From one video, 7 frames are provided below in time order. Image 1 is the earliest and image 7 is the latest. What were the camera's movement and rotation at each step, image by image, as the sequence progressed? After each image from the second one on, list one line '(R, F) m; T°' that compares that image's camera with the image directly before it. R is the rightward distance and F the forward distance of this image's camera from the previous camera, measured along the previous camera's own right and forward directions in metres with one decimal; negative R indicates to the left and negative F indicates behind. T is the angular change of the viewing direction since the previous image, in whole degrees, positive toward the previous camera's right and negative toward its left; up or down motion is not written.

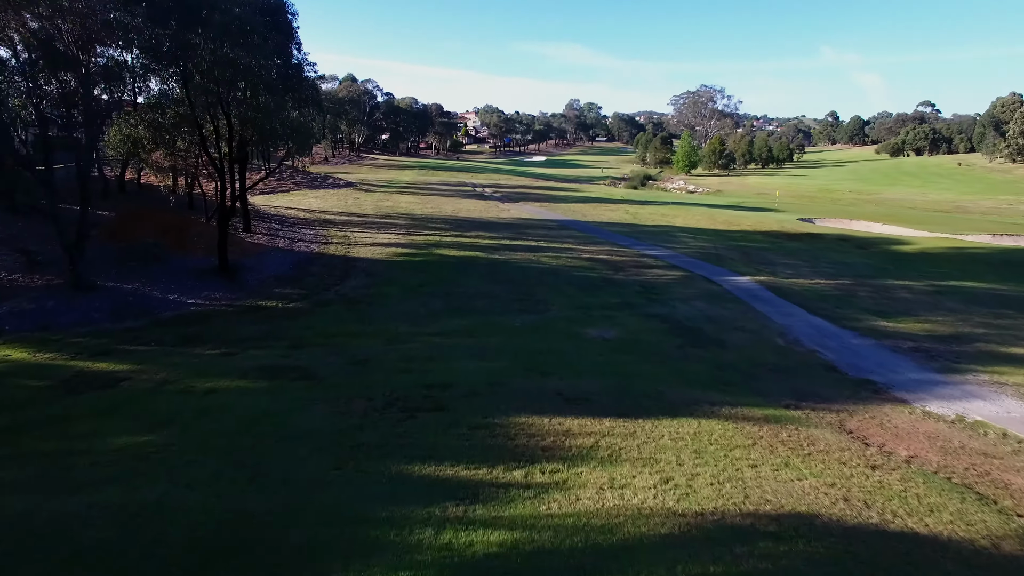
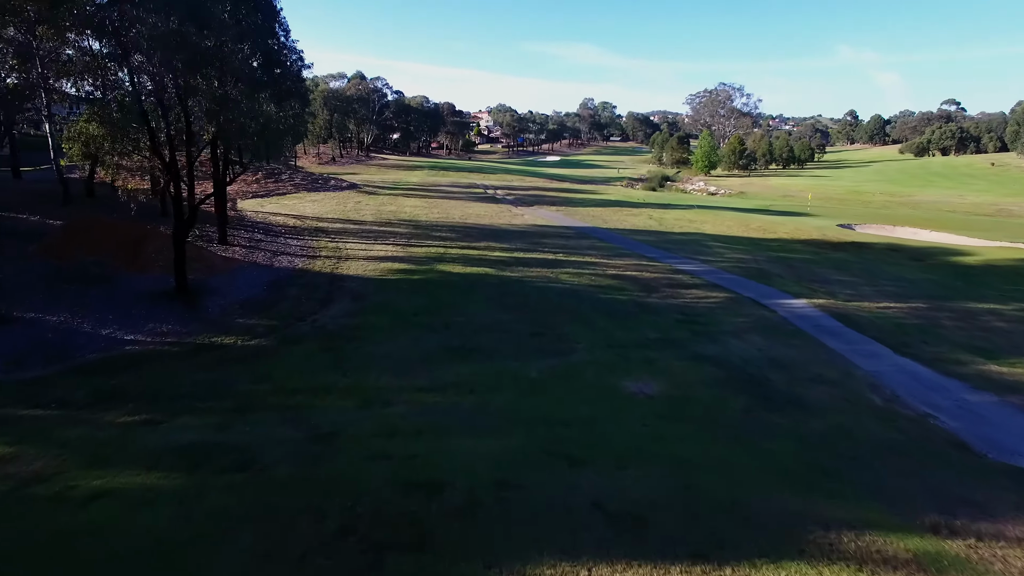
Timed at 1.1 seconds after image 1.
(0.0, +2.3) m; -1°
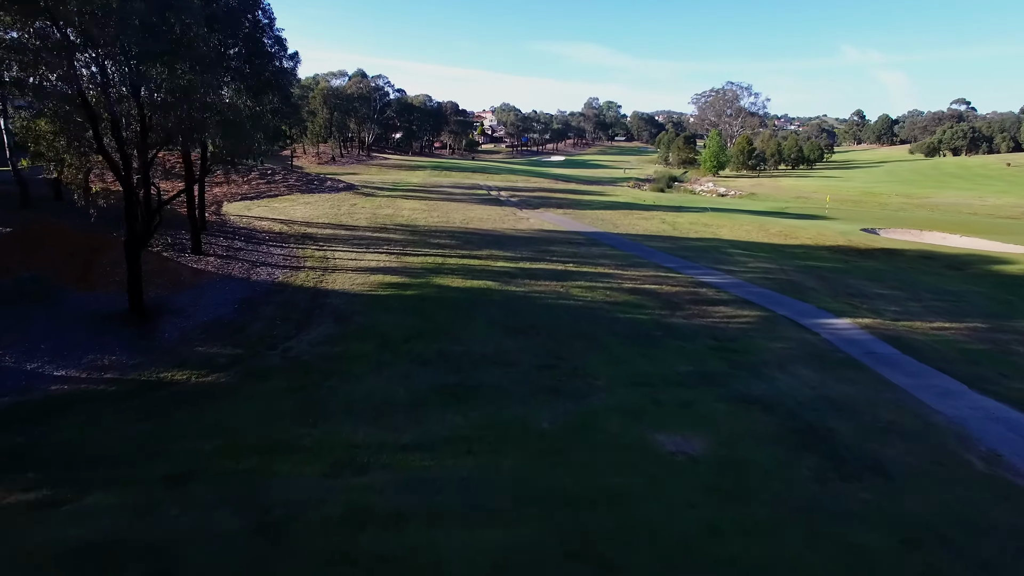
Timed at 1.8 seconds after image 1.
(0.0, +1.5) m; 0°
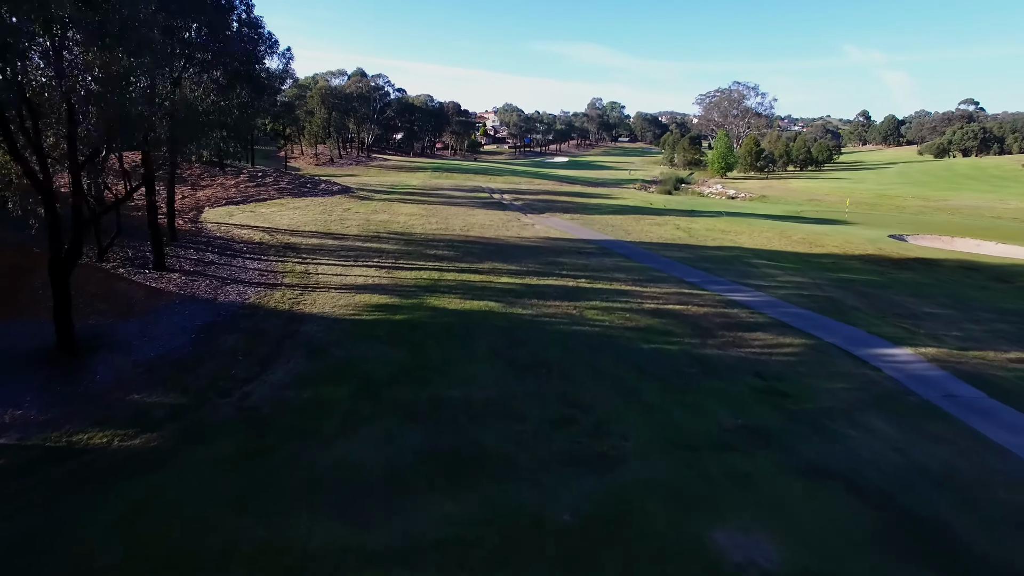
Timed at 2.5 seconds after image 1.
(-0.1, +1.6) m; 0°
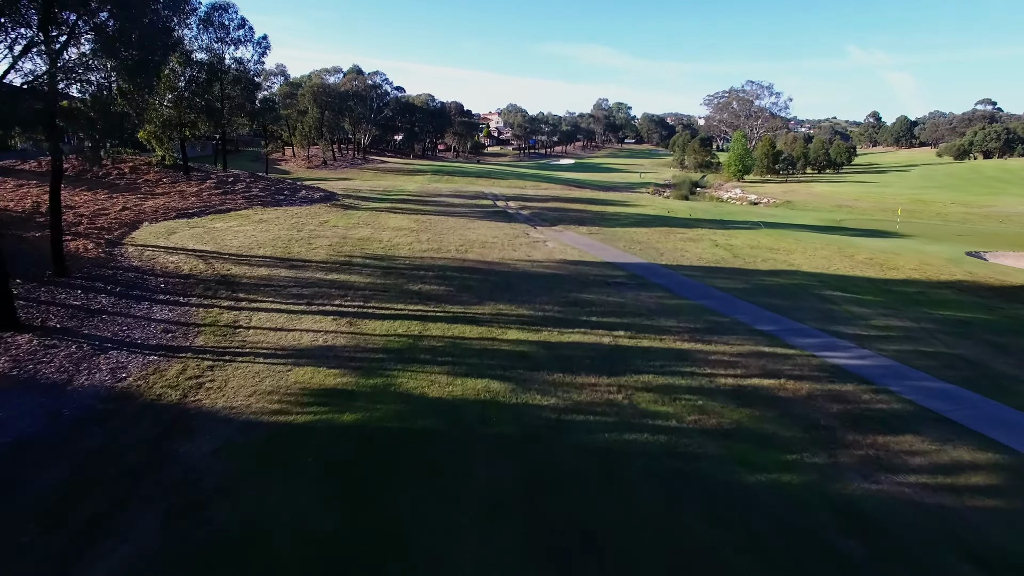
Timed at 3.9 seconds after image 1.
(-0.1, +3.8) m; 0°
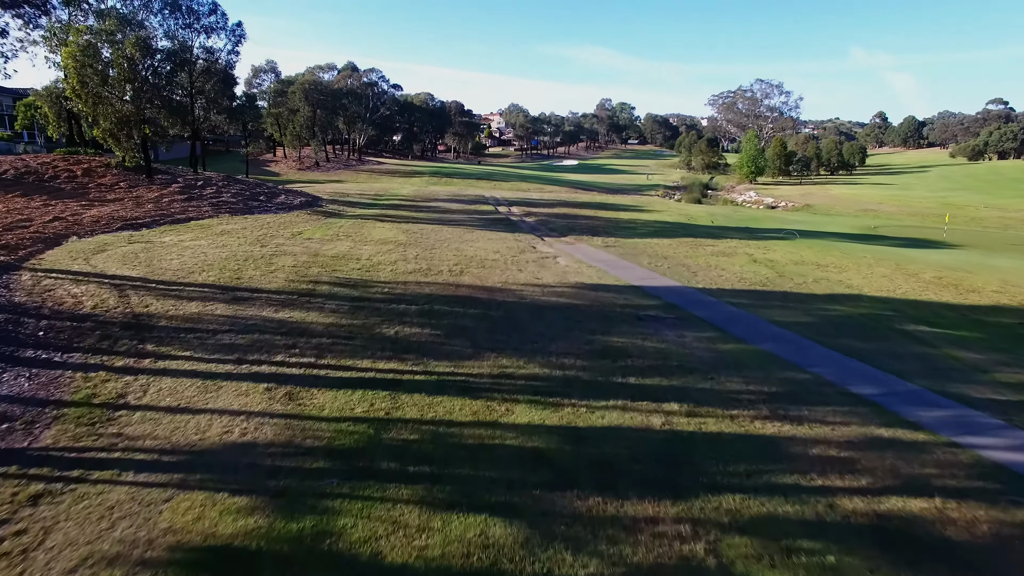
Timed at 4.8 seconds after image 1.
(-0.1, +3.0) m; 0°
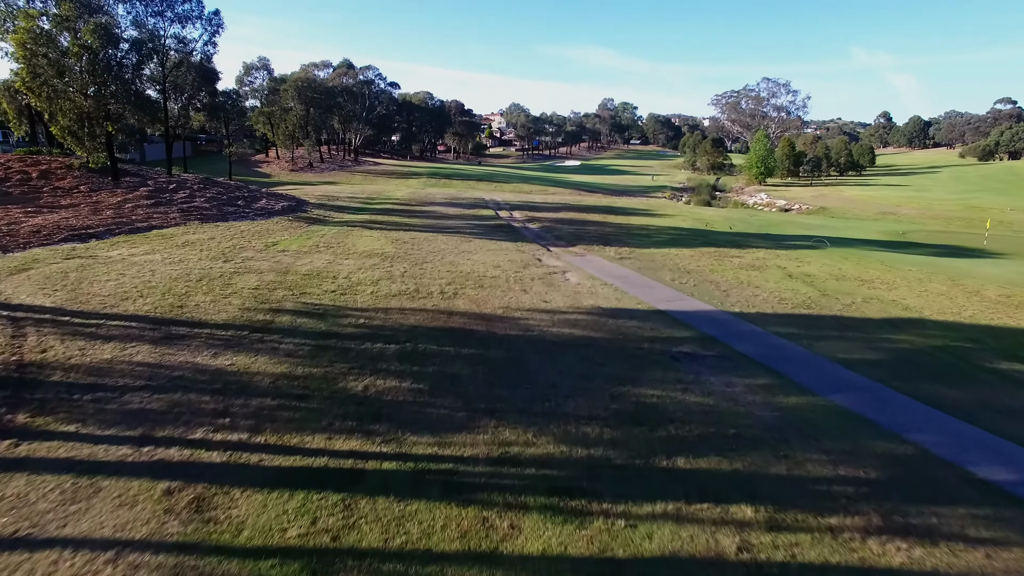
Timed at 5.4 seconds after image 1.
(0.0, +2.2) m; 0°
